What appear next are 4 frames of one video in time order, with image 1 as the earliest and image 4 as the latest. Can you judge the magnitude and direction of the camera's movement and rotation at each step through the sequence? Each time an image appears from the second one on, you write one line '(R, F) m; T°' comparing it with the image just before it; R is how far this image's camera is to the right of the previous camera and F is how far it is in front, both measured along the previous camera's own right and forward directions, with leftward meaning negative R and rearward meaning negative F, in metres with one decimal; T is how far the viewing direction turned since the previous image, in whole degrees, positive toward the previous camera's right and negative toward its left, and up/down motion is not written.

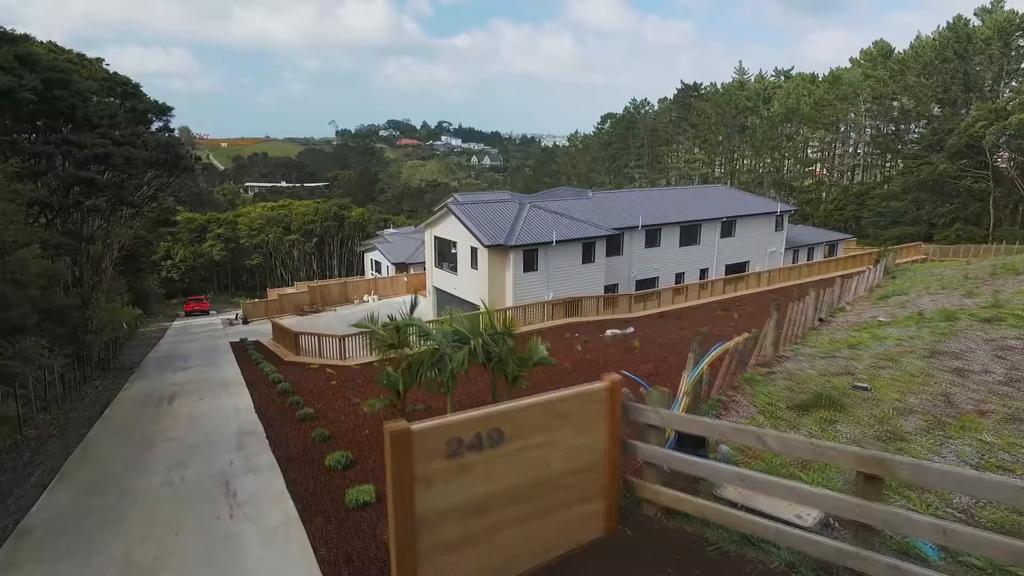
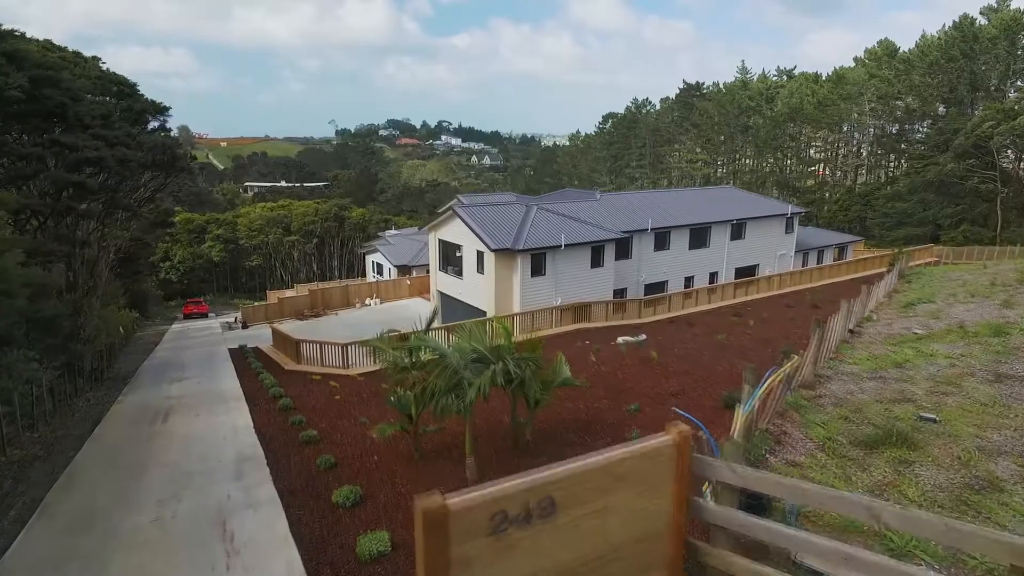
(-0.3, +0.7) m; 0°
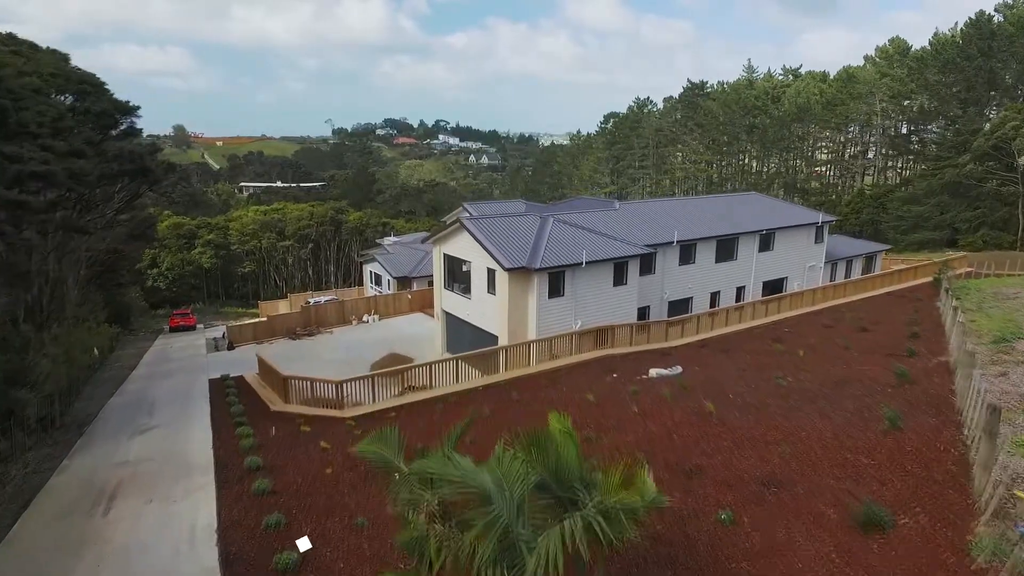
(-0.6, +2.6) m; 0°
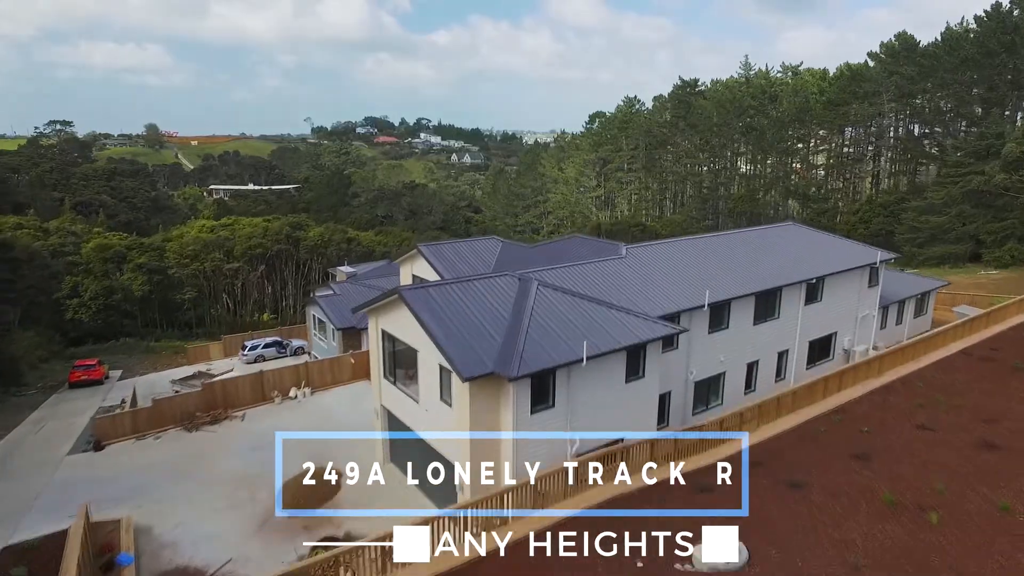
(+0.5, +7.3) m; +1°
